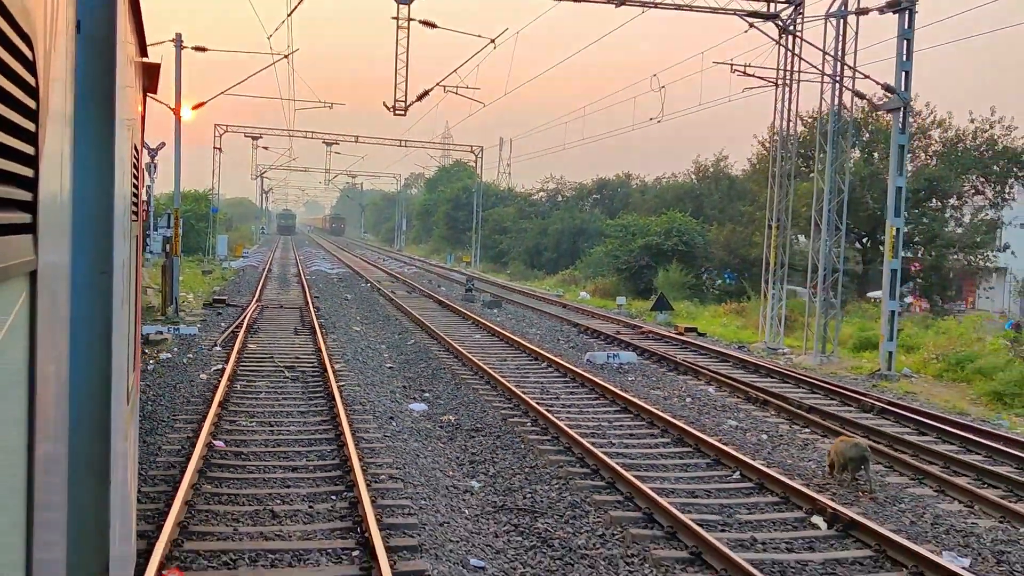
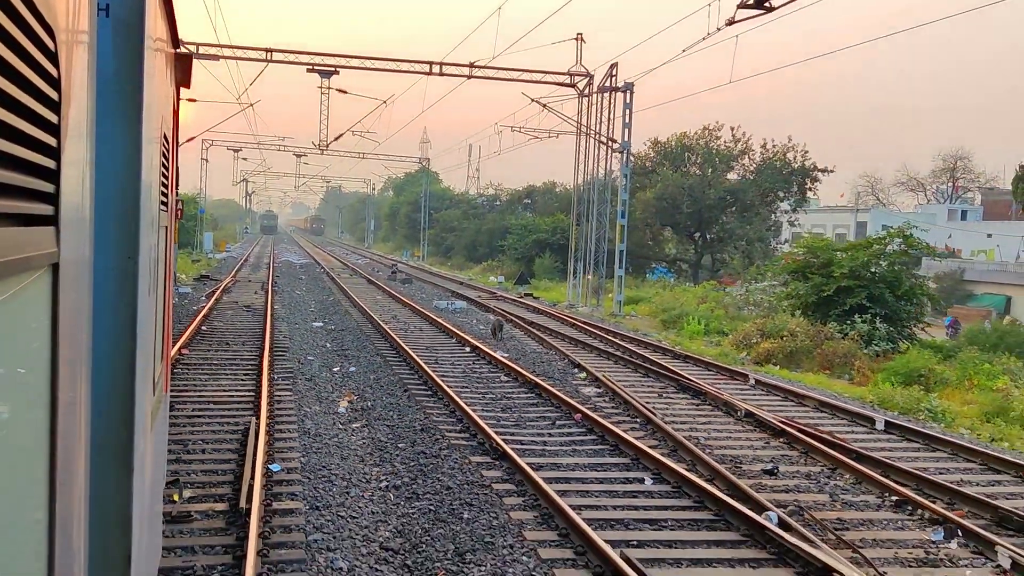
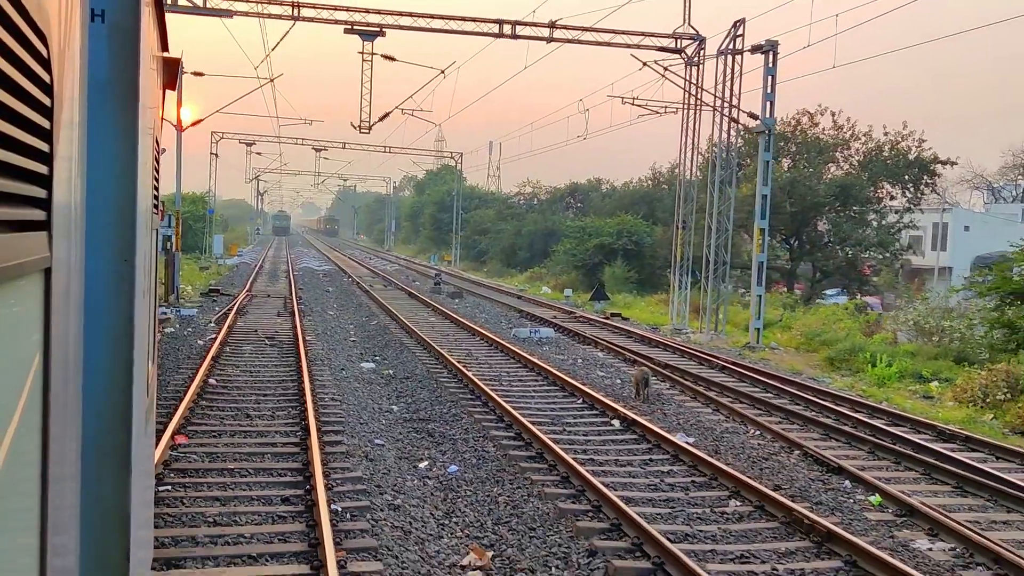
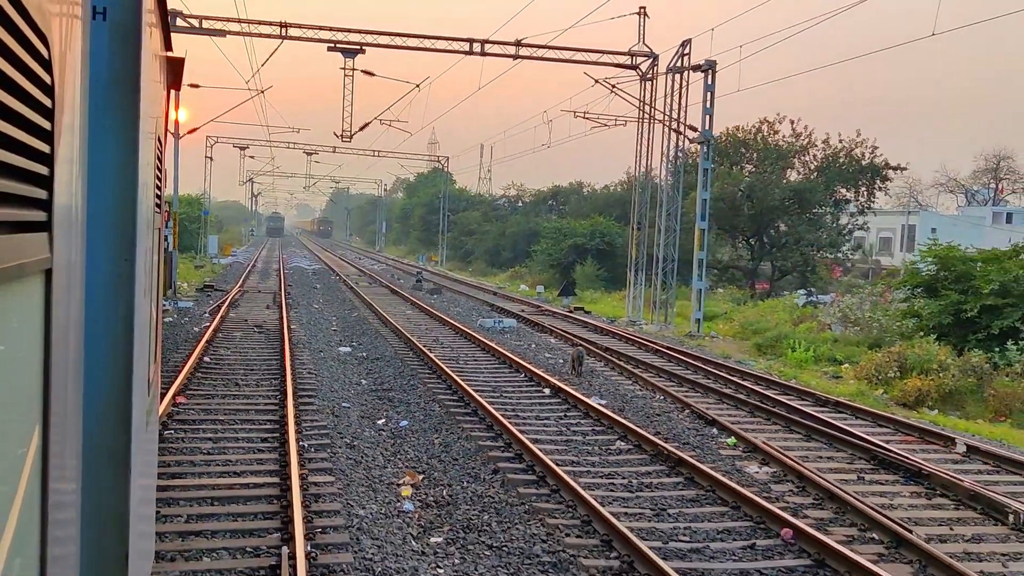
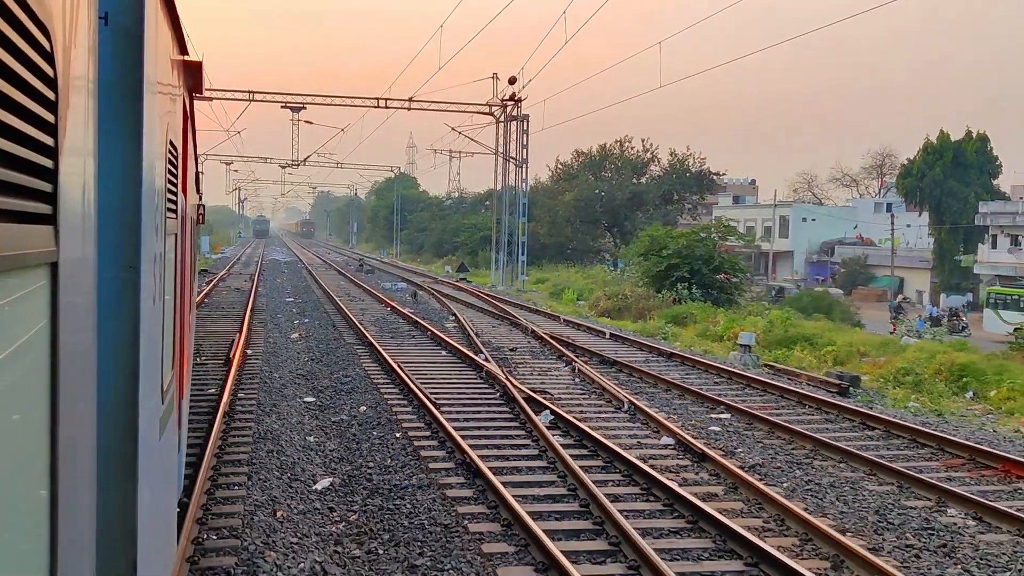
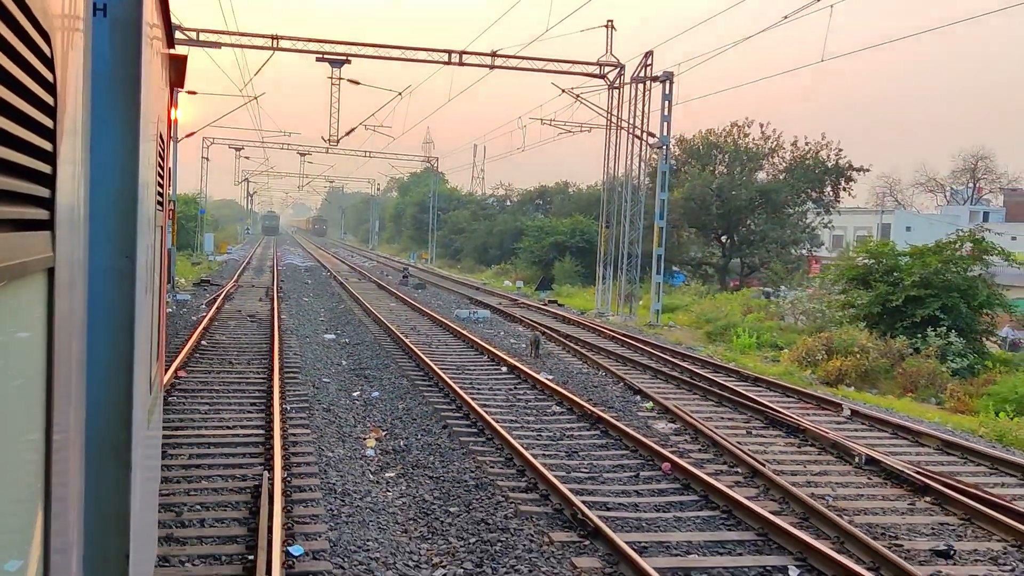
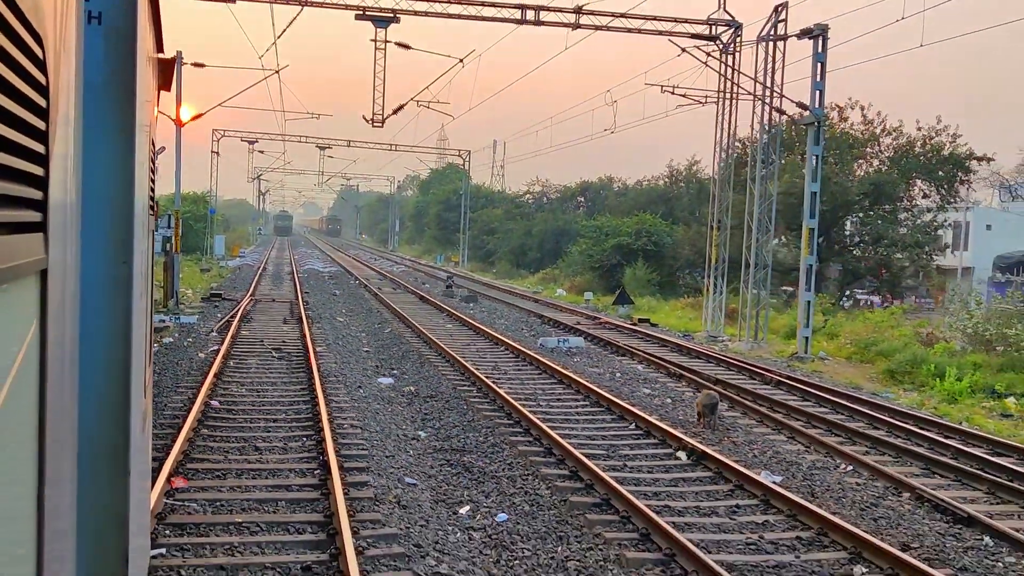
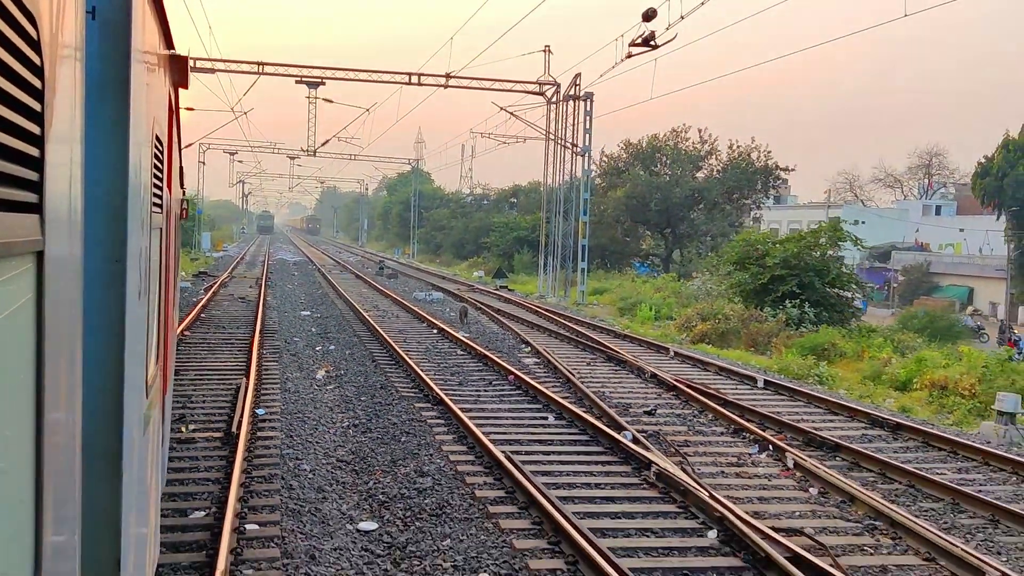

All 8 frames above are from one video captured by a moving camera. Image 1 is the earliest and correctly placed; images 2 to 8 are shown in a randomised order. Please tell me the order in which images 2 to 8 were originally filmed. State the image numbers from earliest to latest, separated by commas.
7, 3, 4, 6, 2, 8, 5
